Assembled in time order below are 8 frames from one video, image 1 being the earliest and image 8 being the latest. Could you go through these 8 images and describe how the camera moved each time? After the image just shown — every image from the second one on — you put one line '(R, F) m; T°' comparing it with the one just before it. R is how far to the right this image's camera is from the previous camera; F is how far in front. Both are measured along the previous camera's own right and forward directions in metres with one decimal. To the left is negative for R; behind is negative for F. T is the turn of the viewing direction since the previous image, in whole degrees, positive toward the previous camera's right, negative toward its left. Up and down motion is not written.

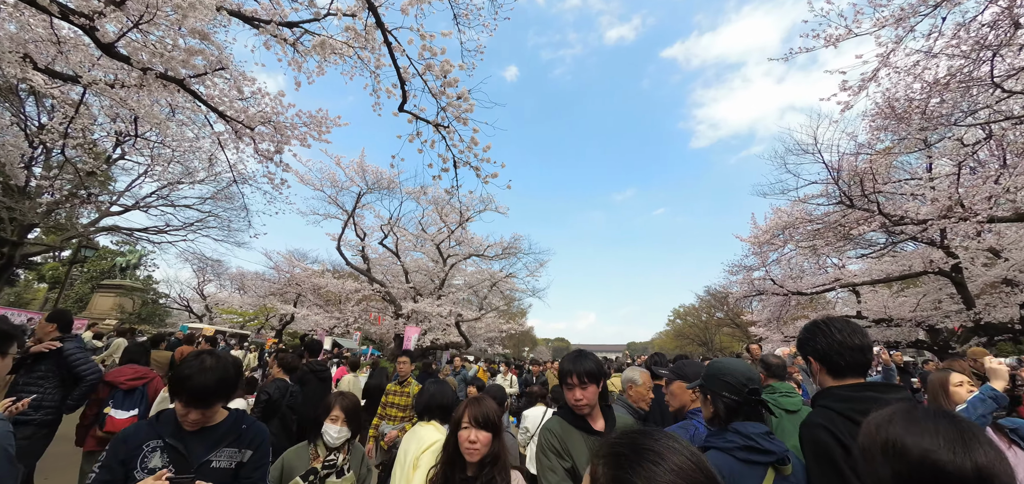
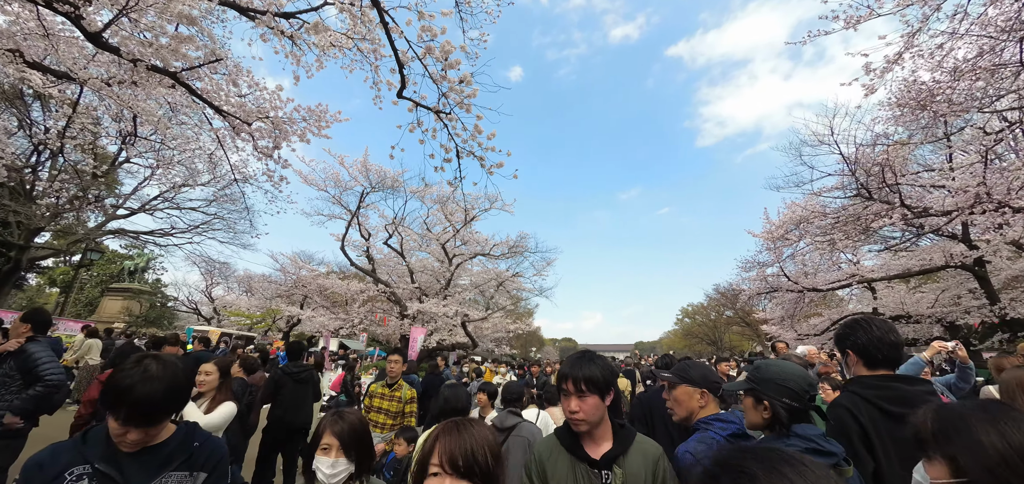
(0.0, +0.2) m; -1°
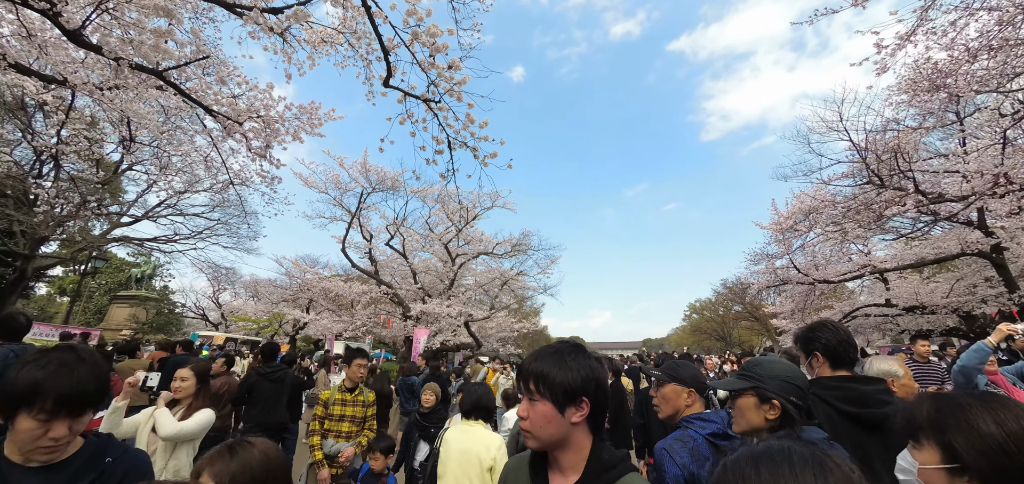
(+0.1, +0.2) m; -1°
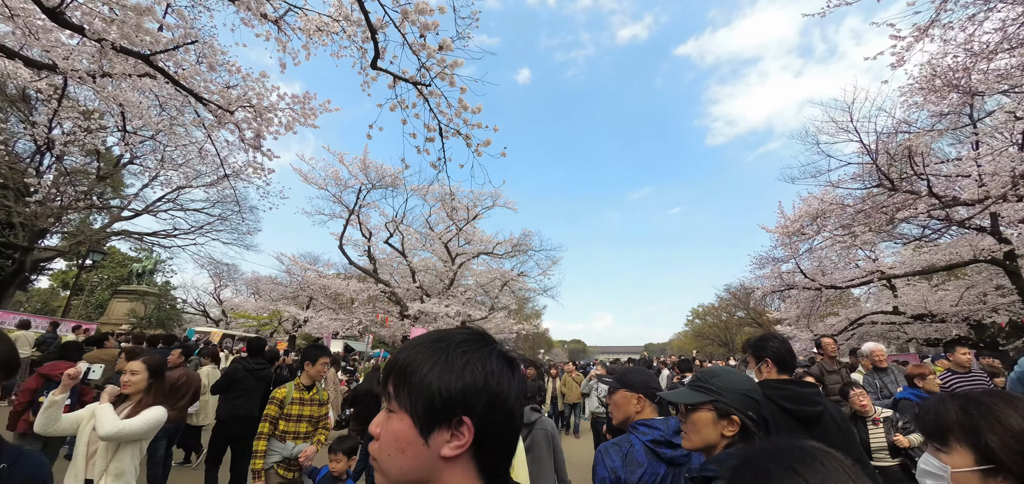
(+0.1, +0.2) m; 0°
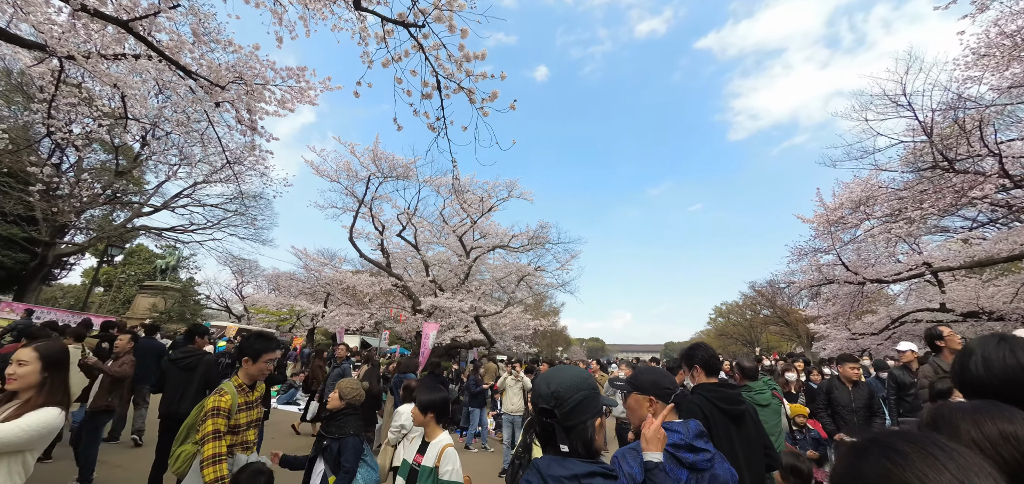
(0.0, +0.5) m; -3°
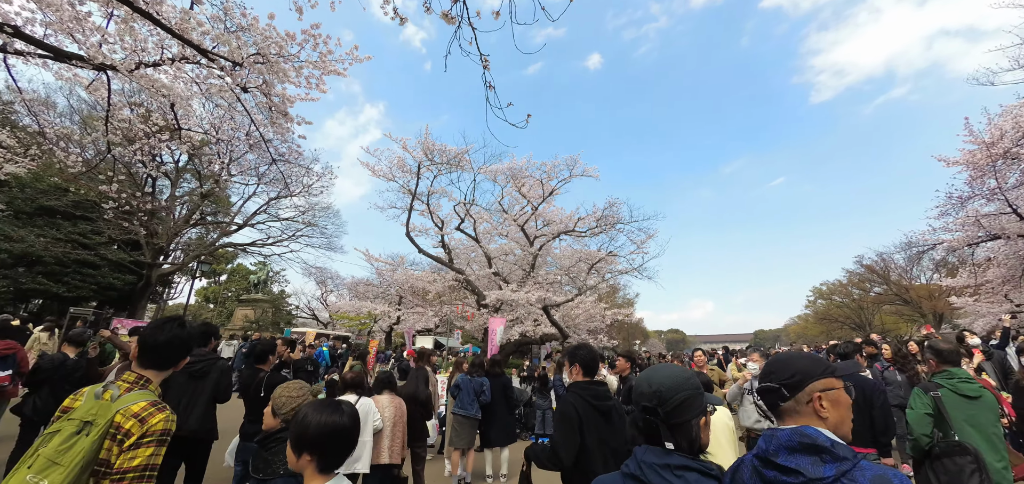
(0.0, +1.0) m; -9°
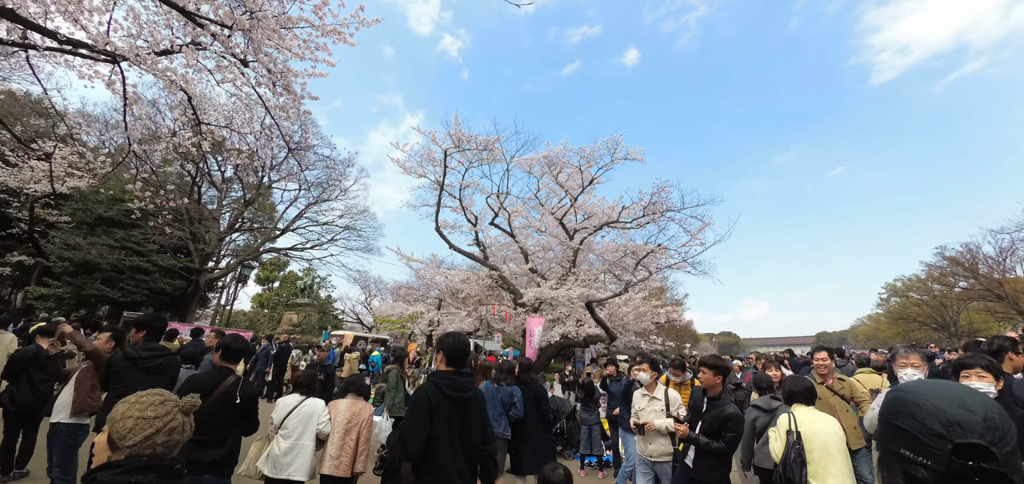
(+0.1, +0.8) m; -6°
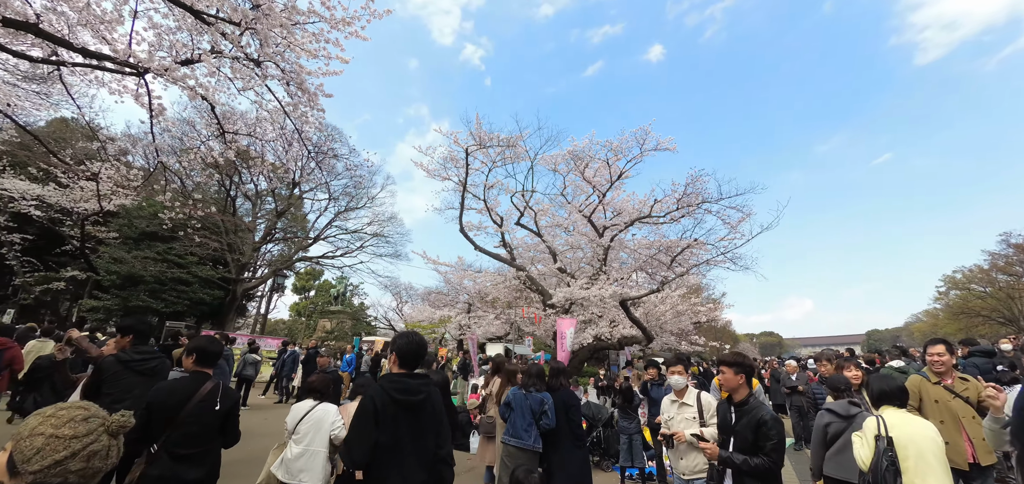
(0.0, +0.3) m; -4°
